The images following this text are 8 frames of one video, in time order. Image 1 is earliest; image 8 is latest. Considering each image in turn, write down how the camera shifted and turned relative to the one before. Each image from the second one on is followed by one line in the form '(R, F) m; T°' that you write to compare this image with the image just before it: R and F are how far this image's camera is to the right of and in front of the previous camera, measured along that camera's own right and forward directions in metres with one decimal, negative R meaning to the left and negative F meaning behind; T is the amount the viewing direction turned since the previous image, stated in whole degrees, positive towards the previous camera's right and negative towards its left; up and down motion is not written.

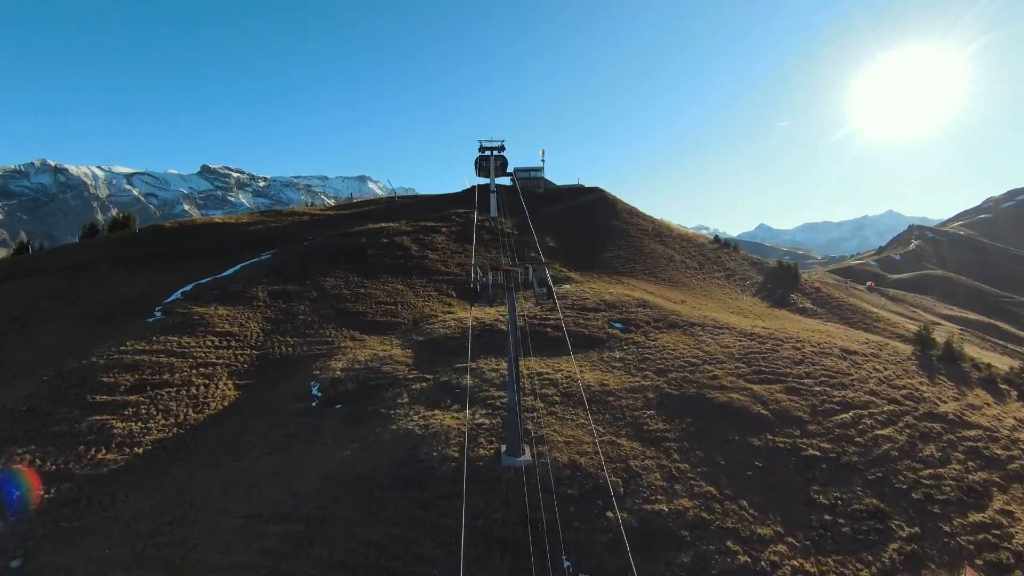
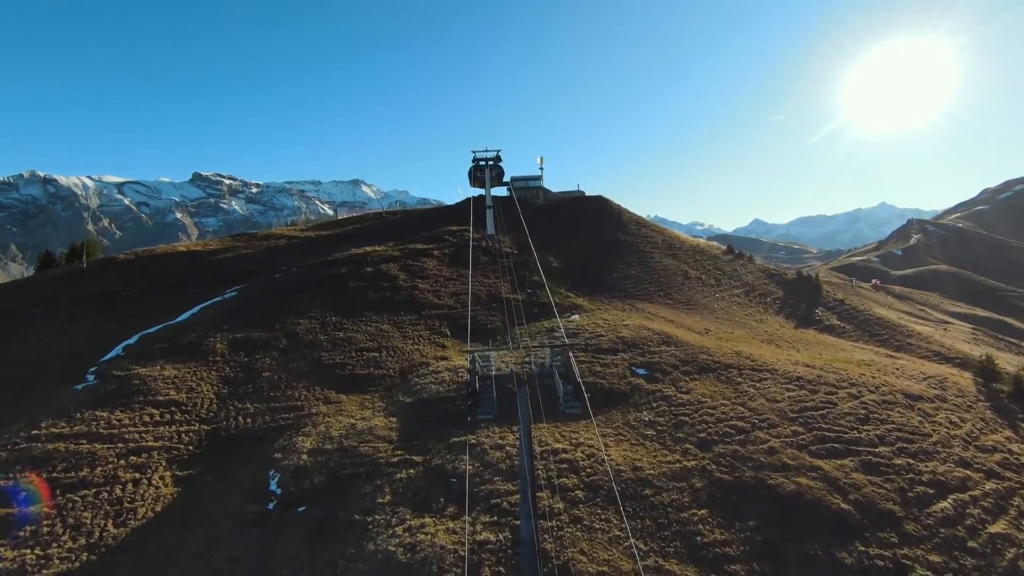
(-0.4, +6.0) m; 0°
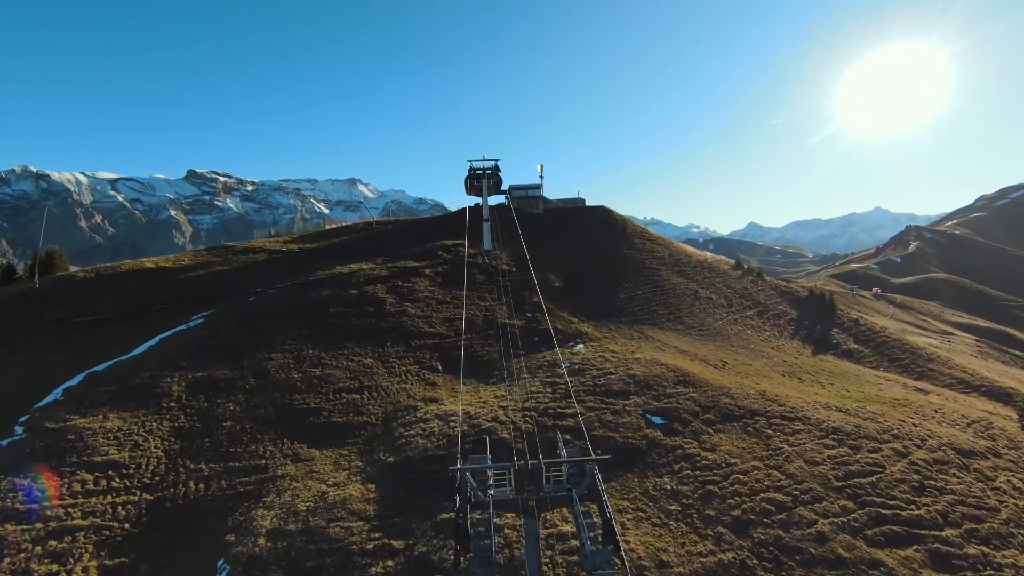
(-0.2, +4.1) m; 0°
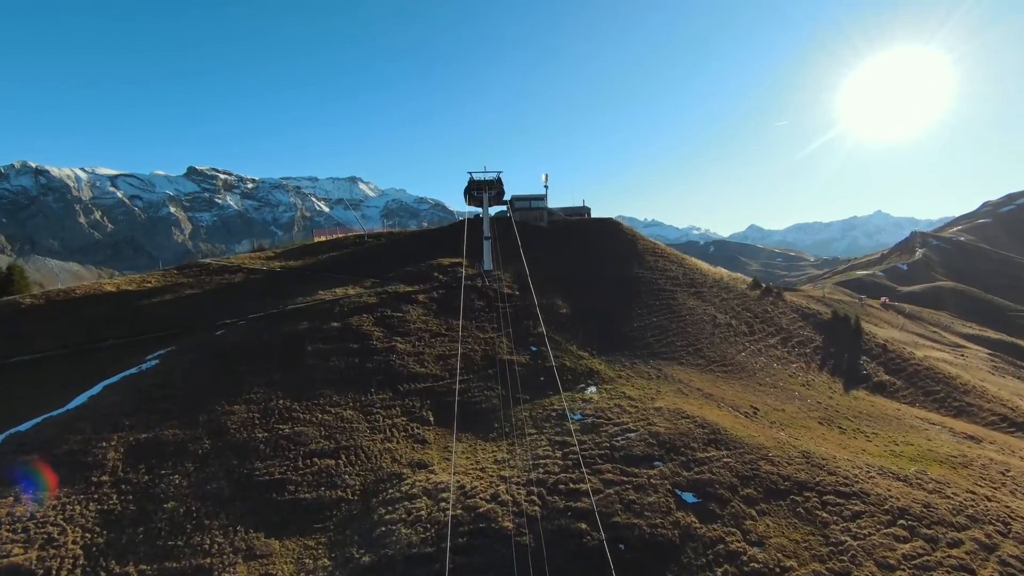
(-0.3, +4.9) m; 0°
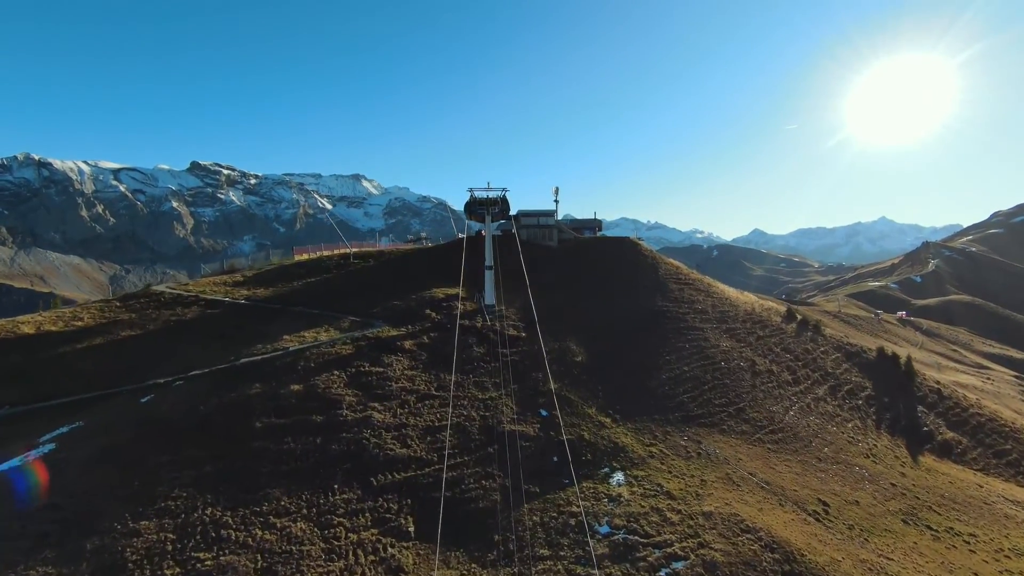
(-0.4, +7.7) m; 0°
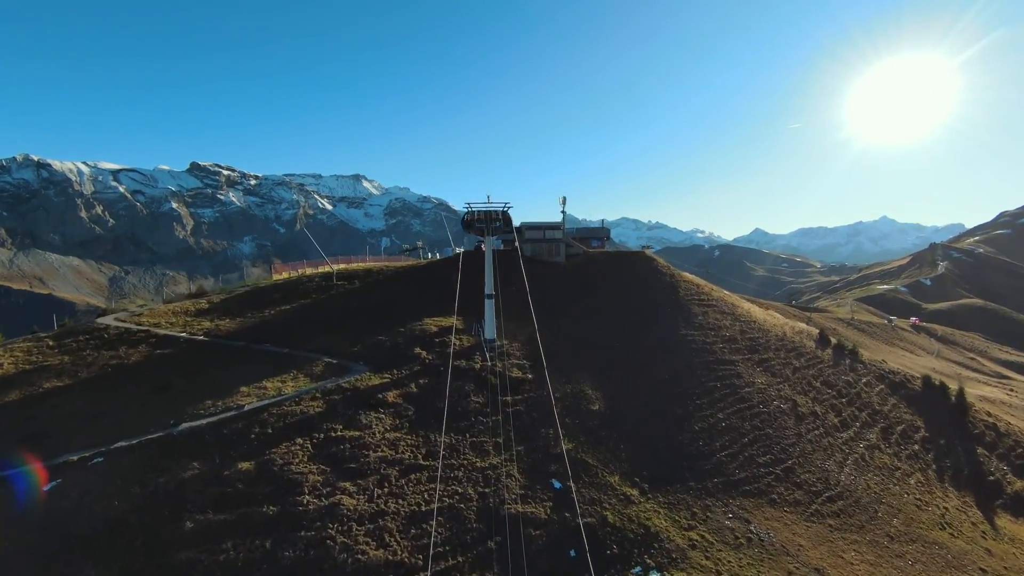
(-0.3, +6.2) m; 0°
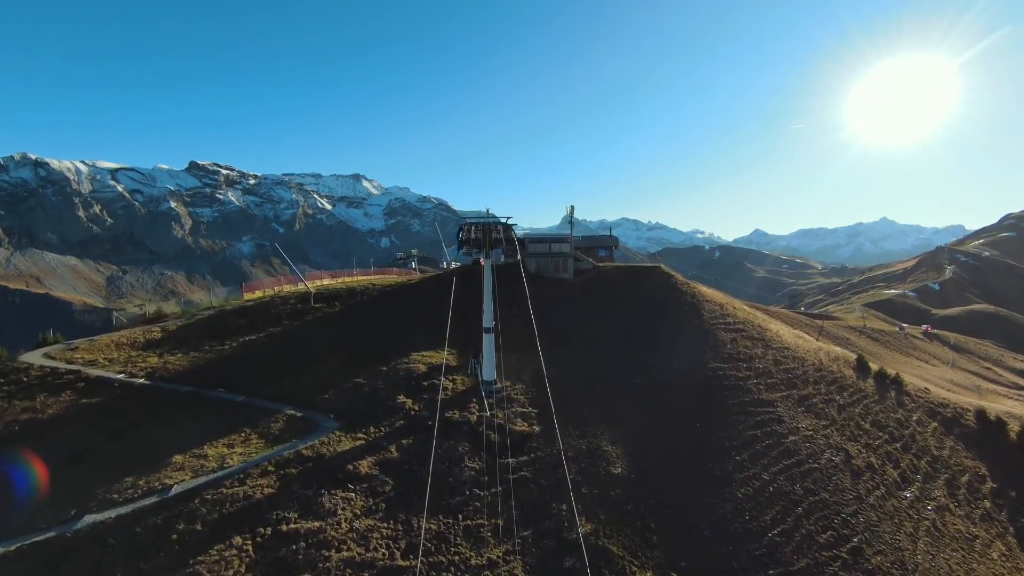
(-0.2, +6.1) m; 0°
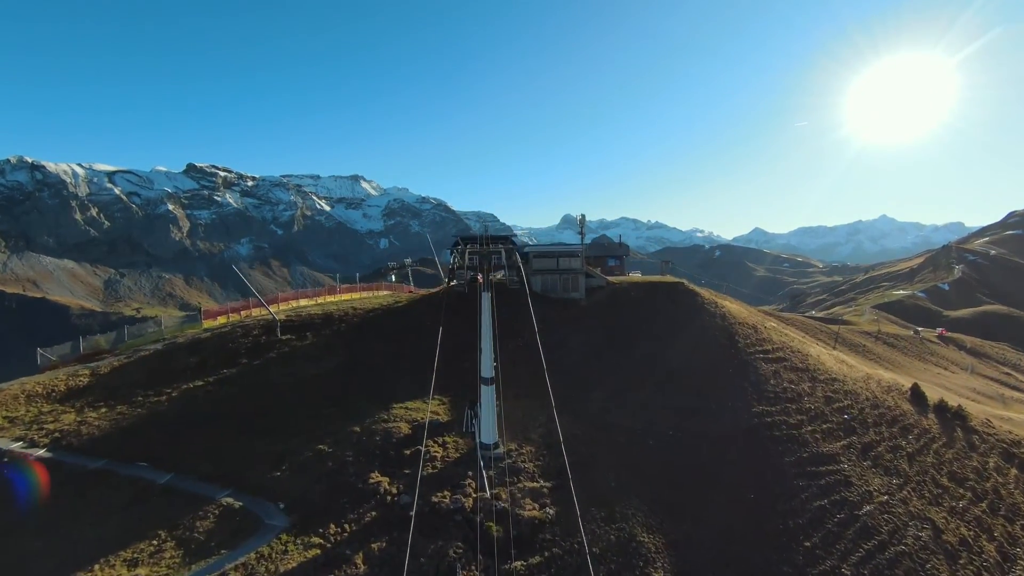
(-0.3, +6.7) m; 0°
